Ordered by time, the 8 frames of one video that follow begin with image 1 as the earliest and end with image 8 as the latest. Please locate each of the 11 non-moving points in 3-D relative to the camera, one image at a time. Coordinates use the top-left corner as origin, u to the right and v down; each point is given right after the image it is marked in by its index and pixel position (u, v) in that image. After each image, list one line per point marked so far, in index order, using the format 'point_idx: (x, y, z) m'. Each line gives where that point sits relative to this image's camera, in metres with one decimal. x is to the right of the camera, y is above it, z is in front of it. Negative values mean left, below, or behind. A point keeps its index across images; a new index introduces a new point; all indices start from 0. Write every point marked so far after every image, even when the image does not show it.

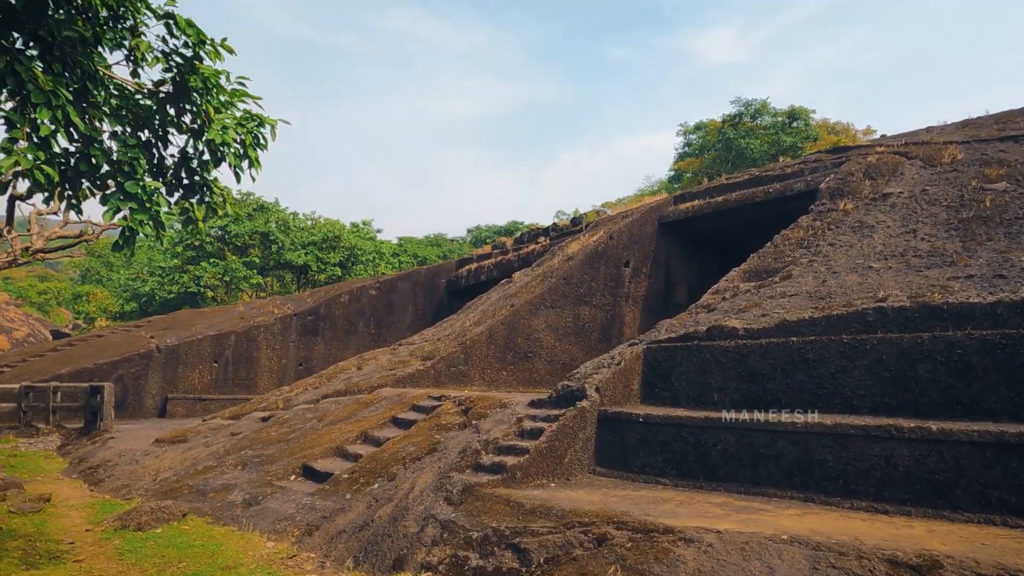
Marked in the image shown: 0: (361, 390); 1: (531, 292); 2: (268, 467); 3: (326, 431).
0: (-2.0, -1.4, +8.9) m
1: (+0.3, -0.1, +10.4) m
2: (-2.5, -1.9, +6.9) m
3: (-2.1, -1.6, +7.5) m
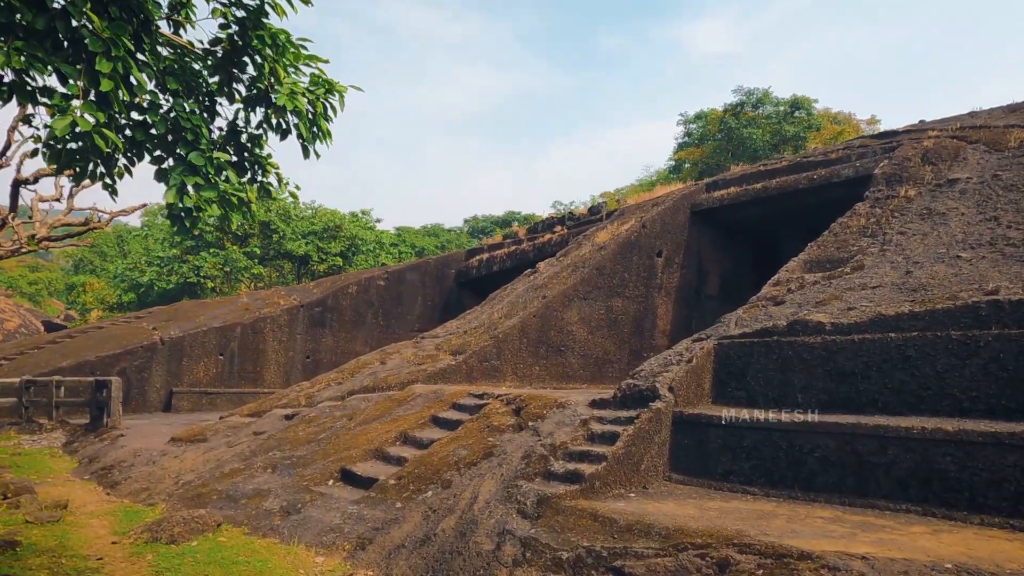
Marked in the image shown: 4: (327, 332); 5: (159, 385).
0: (-1.6, -1.3, +8.4) m
1: (+0.8, +0.1, +10.0) m
2: (-2.0, -1.8, +6.4) m
3: (-1.6, -1.5, +7.0) m
4: (-4.8, -1.1, +16.8) m
5: (-8.1, -2.2, +15.1) m
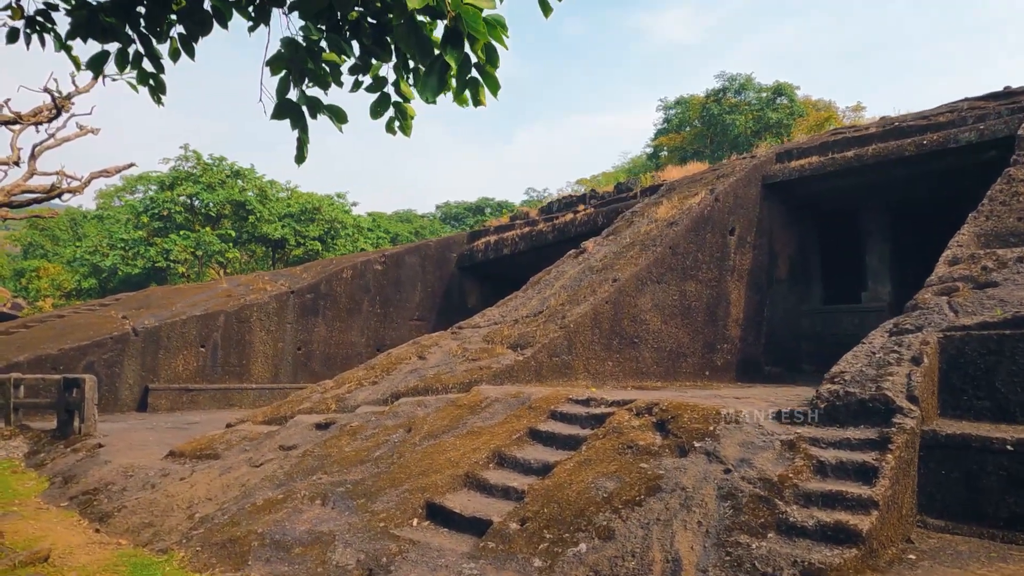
0: (-0.7, -1.0, +6.9) m
1: (+1.5, +0.3, +8.5) m
2: (-1.0, -1.6, +4.9) m
3: (-0.7, -1.3, +5.5) m
4: (-4.4, -0.8, +15.1) m
5: (-7.6, -1.9, +13.3) m
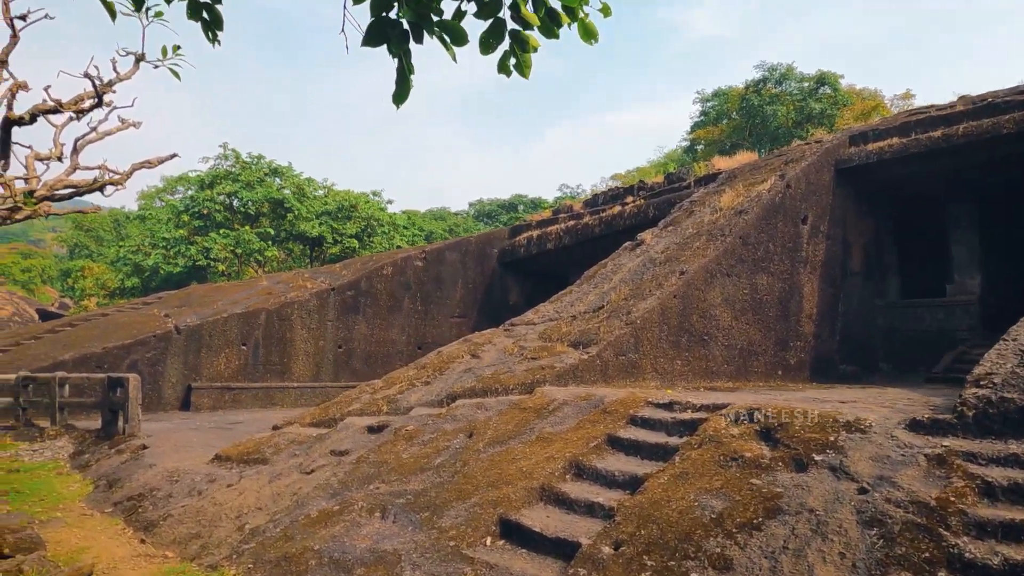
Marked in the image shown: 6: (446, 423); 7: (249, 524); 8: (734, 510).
0: (-0.1, -1.0, +6.4) m
1: (+2.2, +0.4, +7.9) m
2: (-0.5, -1.5, +4.4) m
3: (-0.1, -1.3, +5.0) m
4: (-3.4, -0.7, +14.8) m
5: (-6.7, -1.8, +13.1) m
6: (-0.6, -1.2, +5.9) m
7: (-2.0, -1.8, +5.1) m
8: (+1.2, -1.2, +3.4) m
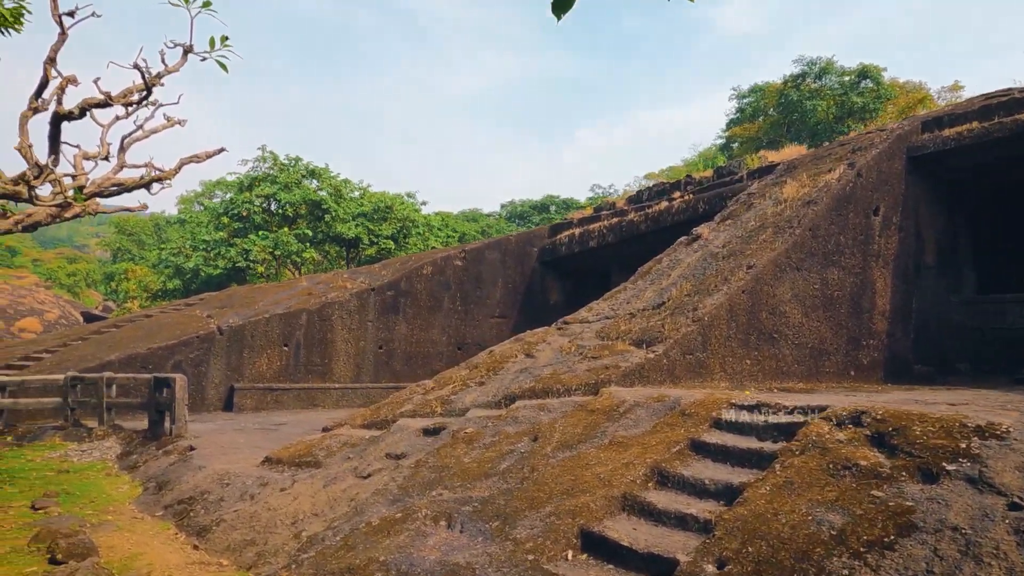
0: (+0.5, -0.9, +6.1) m
1: (+2.9, +0.4, +7.5) m
2: (0.0, -1.5, +4.1) m
3: (+0.4, -1.2, +4.7) m
4: (-2.4, -0.7, +14.6) m
5: (-5.8, -1.8, +13.0) m
6: (0.0, -1.2, +5.6) m
7: (-1.5, -1.8, +4.8) m
8: (+1.6, -1.1, +3.1) m
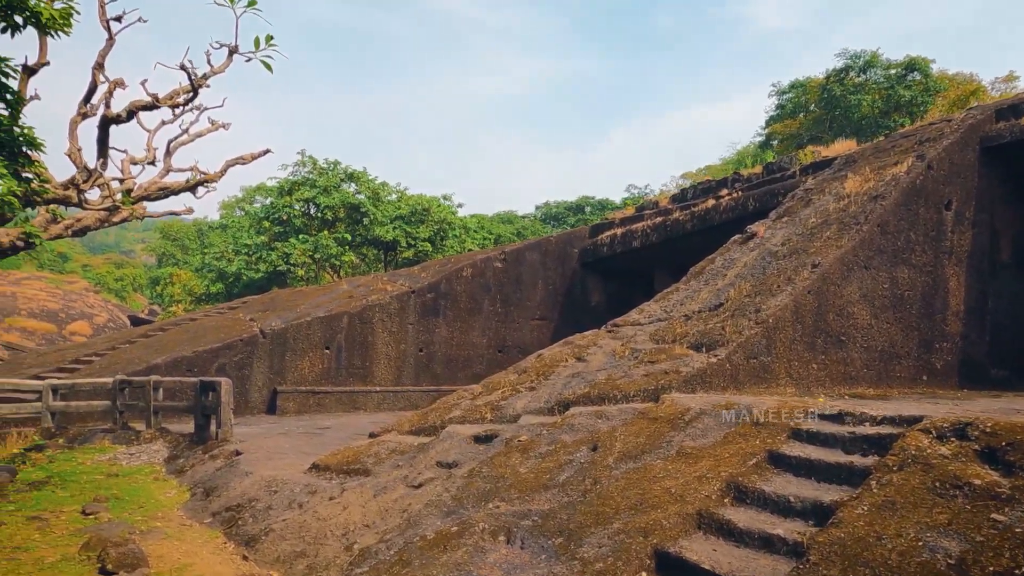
0: (+1.0, -0.9, +5.8) m
1: (+3.4, +0.4, +7.1) m
2: (+0.4, -1.5, +3.8) m
3: (+0.8, -1.2, +4.4) m
4: (-1.5, -0.7, +14.4) m
5: (-4.9, -1.9, +13.1) m
6: (+0.4, -1.2, +5.4) m
7: (-1.1, -1.8, +4.6) m
8: (+1.9, -1.1, +2.7) m
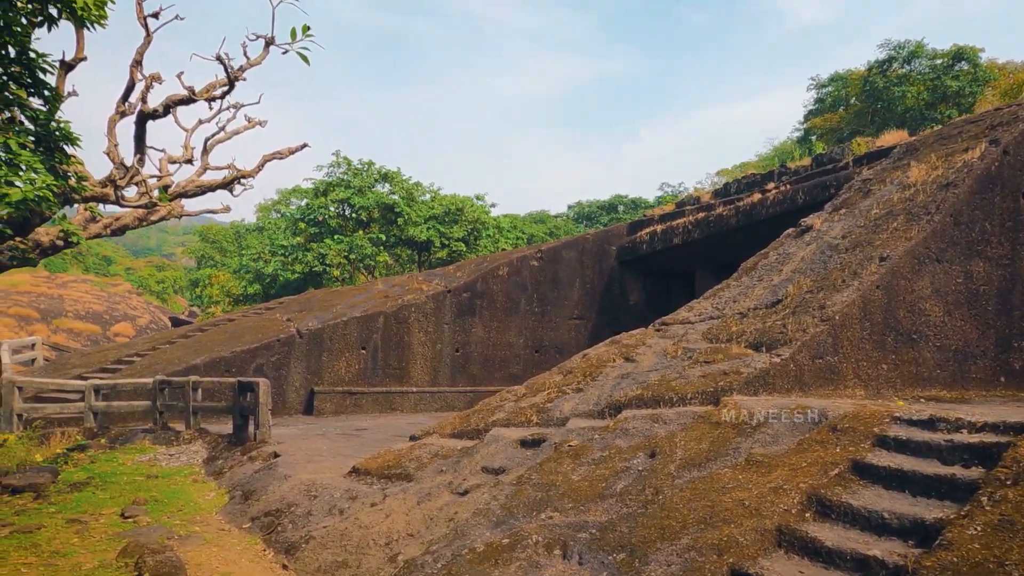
0: (+1.4, -0.9, +5.4) m
1: (+3.9, +0.5, +6.6) m
2: (+0.7, -1.4, +3.5) m
3: (+1.1, -1.2, +4.0) m
4: (-0.7, -0.7, +14.2) m
5: (-4.2, -1.9, +13.0) m
6: (+0.8, -1.1, +5.0) m
7: (-0.7, -1.7, +4.4) m
8: (+2.2, -1.0, +2.3) m
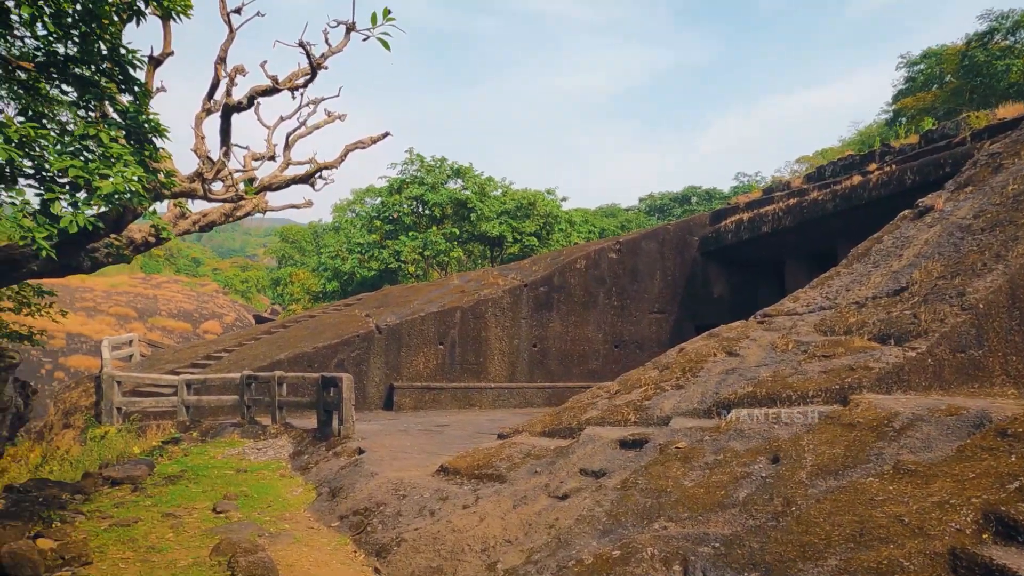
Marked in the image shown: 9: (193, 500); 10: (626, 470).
0: (+2.1, -0.8, +4.9) m
1: (+4.7, +0.6, +5.8) m
2: (+1.2, -1.4, +3.0) m
3: (+1.8, -1.1, +3.5) m
4: (+1.0, -0.6, +13.8) m
5: (-2.6, -1.8, +13.0) m
6: (+1.5, -1.0, +4.6) m
7: (-0.1, -1.7, +4.0) m
8: (+2.6, -1.0, +1.7) m
9: (-3.2, -2.2, +6.7) m
10: (+0.8, -1.3, +4.7) m
